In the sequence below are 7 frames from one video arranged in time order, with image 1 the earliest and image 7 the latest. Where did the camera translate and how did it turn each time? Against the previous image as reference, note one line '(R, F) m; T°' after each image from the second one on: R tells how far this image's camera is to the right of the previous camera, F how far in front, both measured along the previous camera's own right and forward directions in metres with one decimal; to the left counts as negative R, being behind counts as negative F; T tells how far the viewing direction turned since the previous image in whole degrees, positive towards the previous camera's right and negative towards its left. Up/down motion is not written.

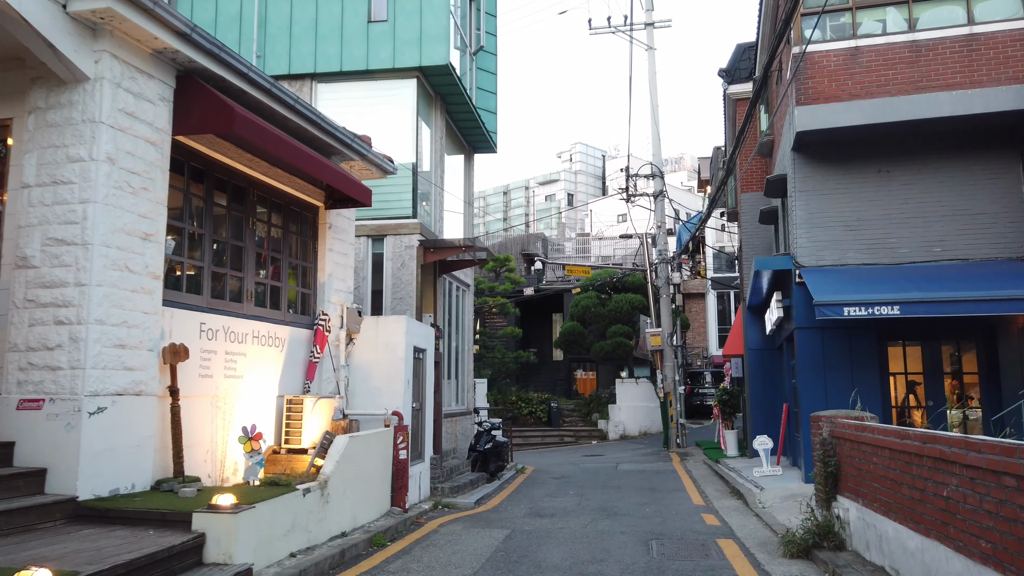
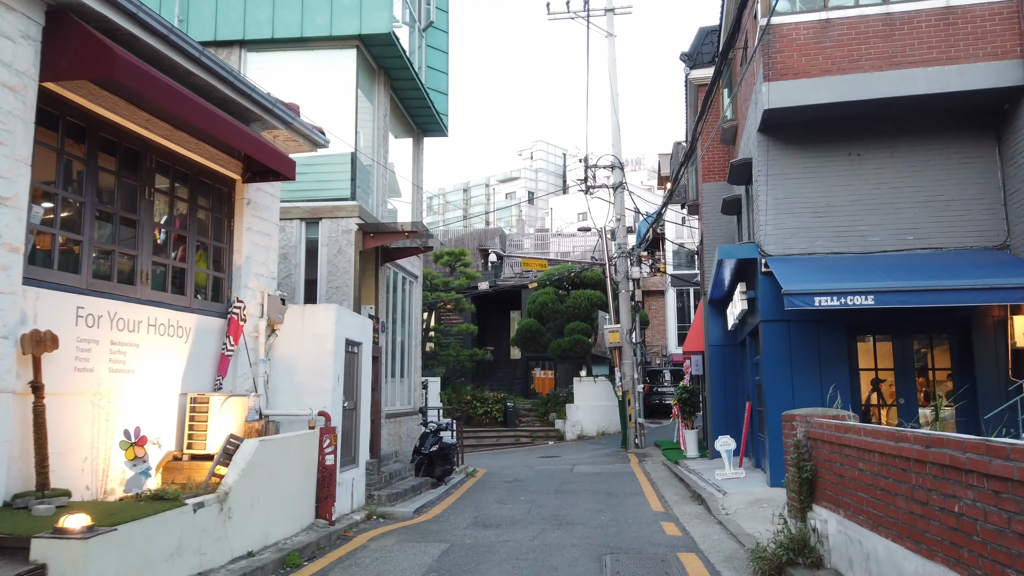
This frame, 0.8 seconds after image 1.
(+0.2, +1.0) m; +3°
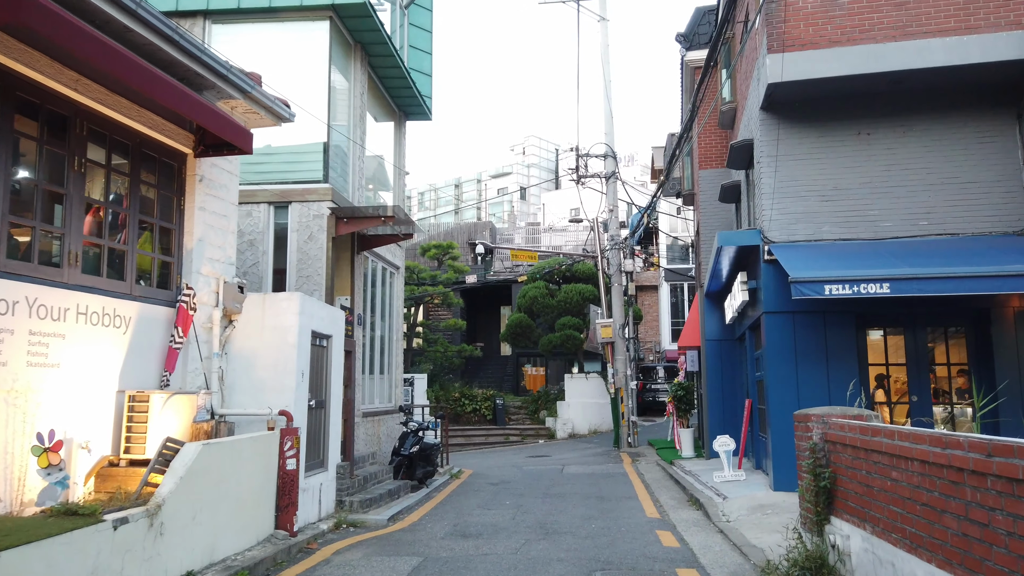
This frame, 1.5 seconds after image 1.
(+0.1, +0.9) m; +1°
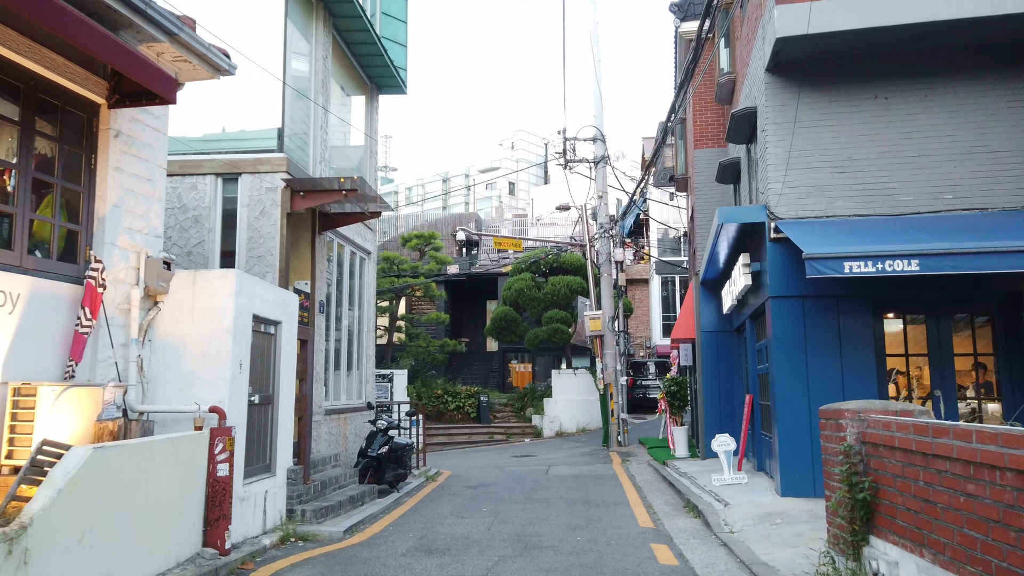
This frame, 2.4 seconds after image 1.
(+0.2, +1.2) m; +1°
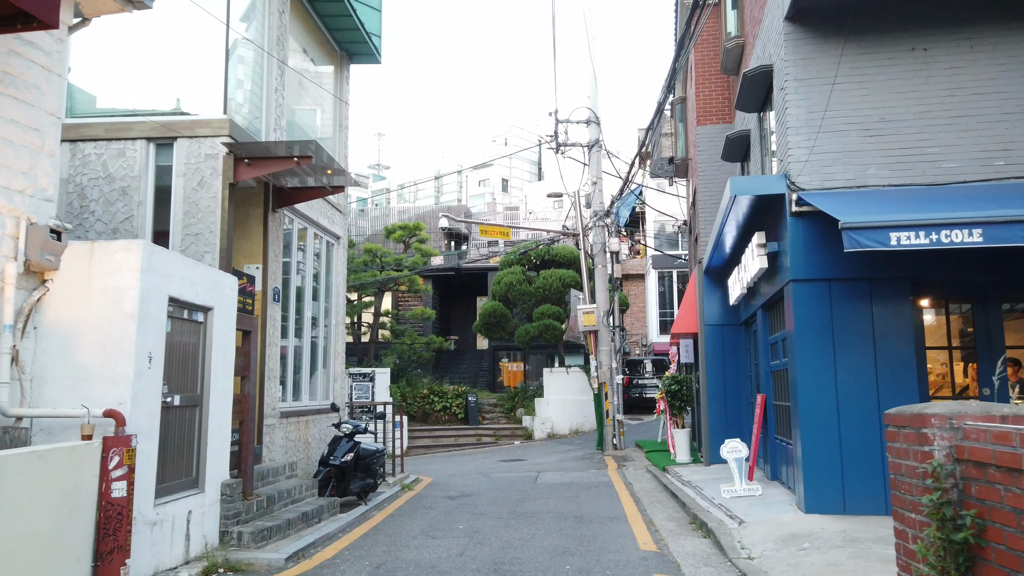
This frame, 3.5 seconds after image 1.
(+0.2, +1.4) m; 0°
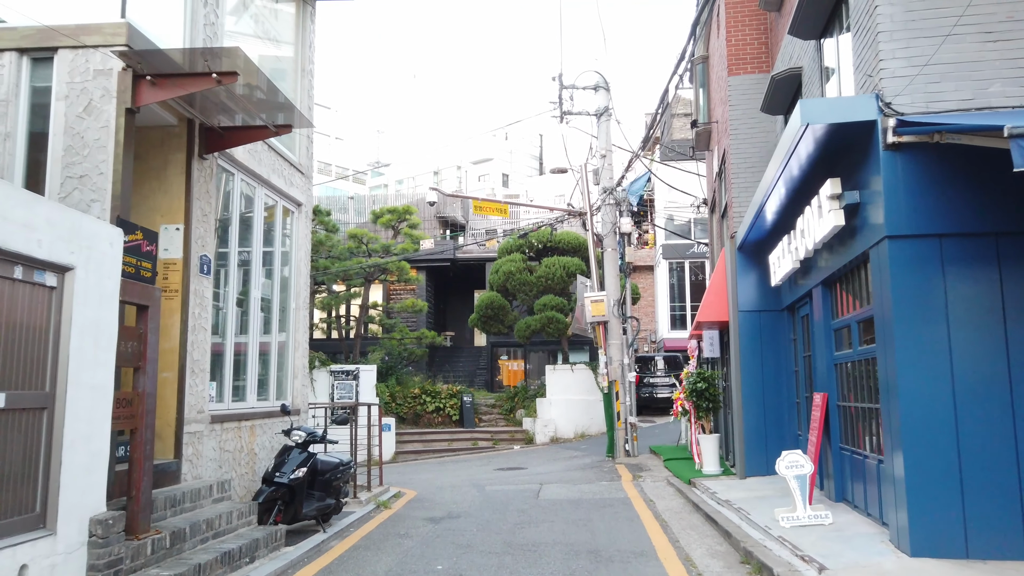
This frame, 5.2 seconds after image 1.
(+0.1, +2.3) m; 0°
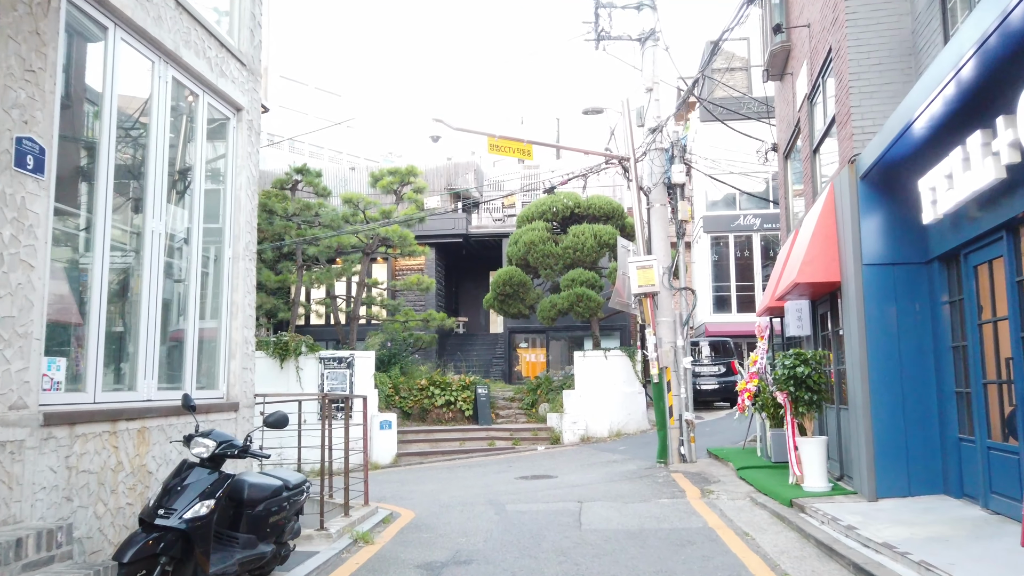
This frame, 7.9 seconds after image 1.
(-0.2, +3.4) m; -1°
